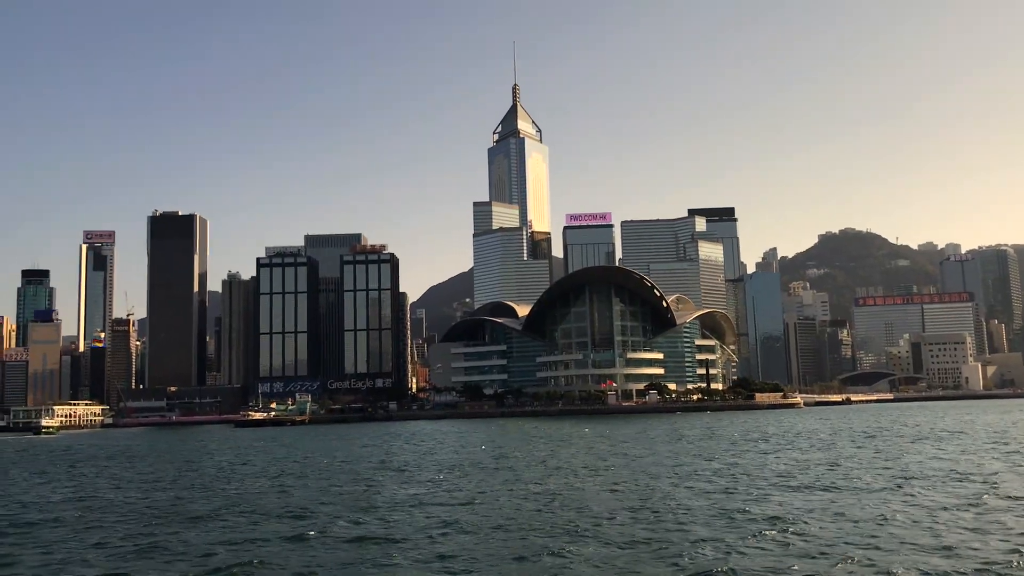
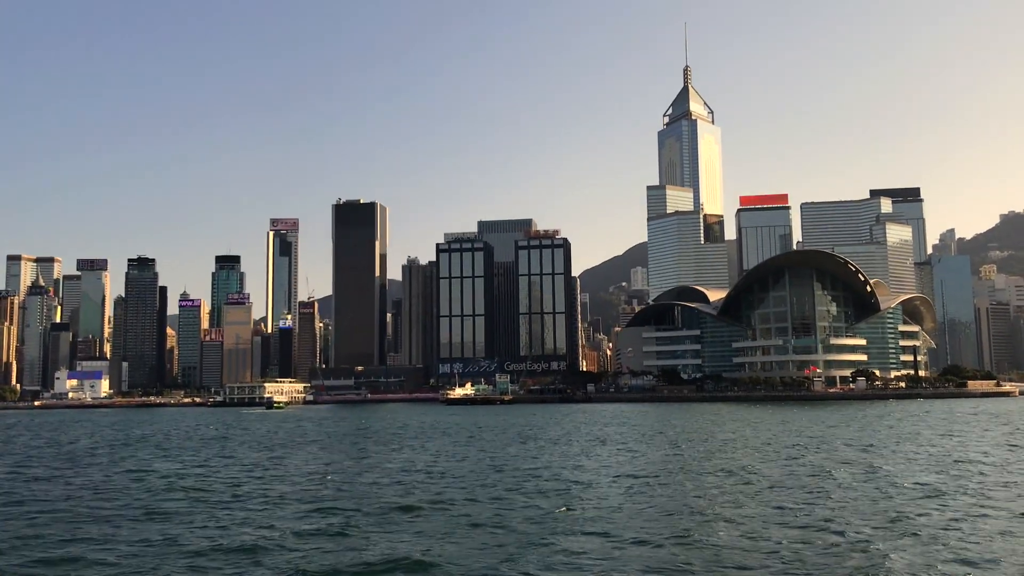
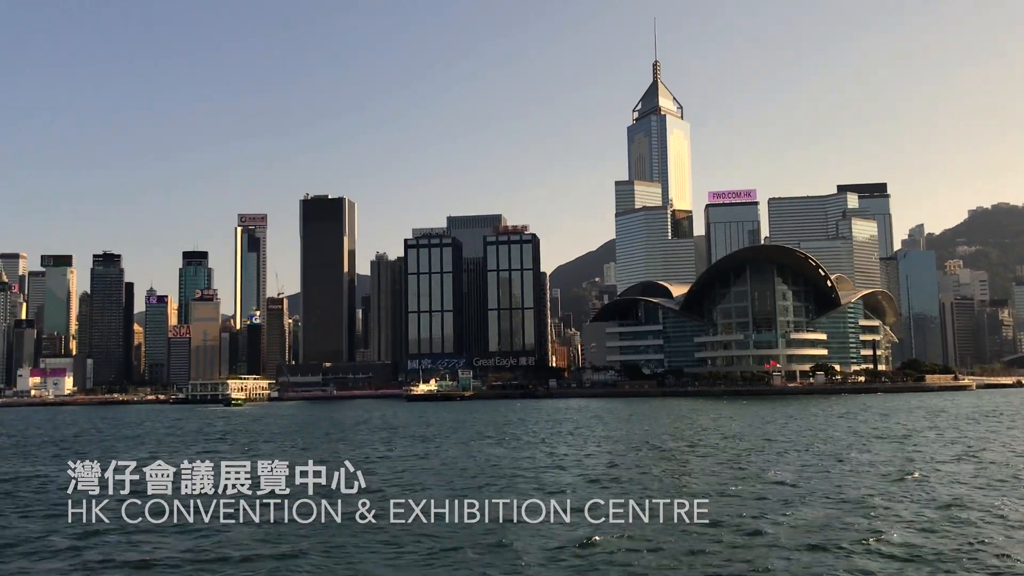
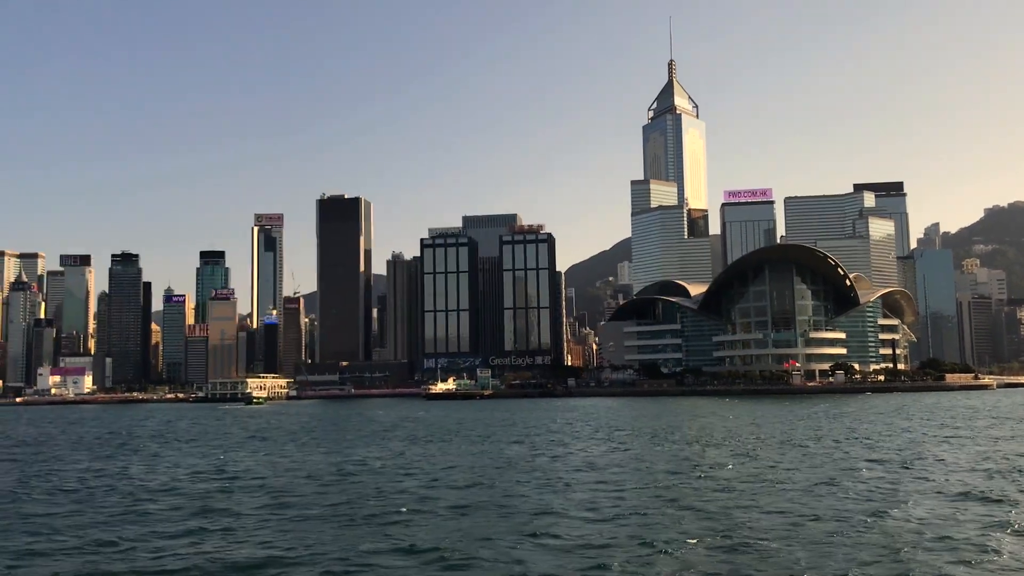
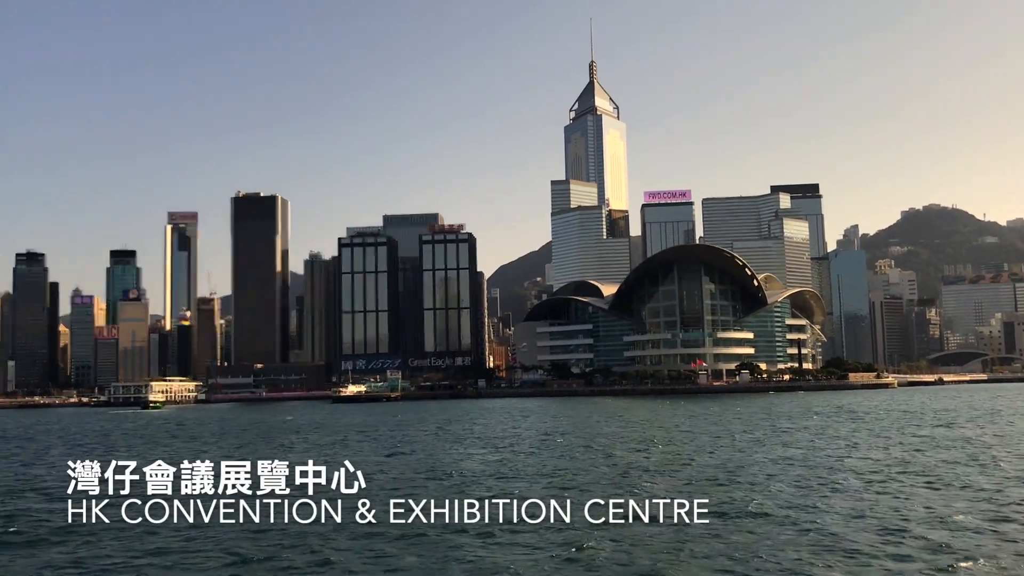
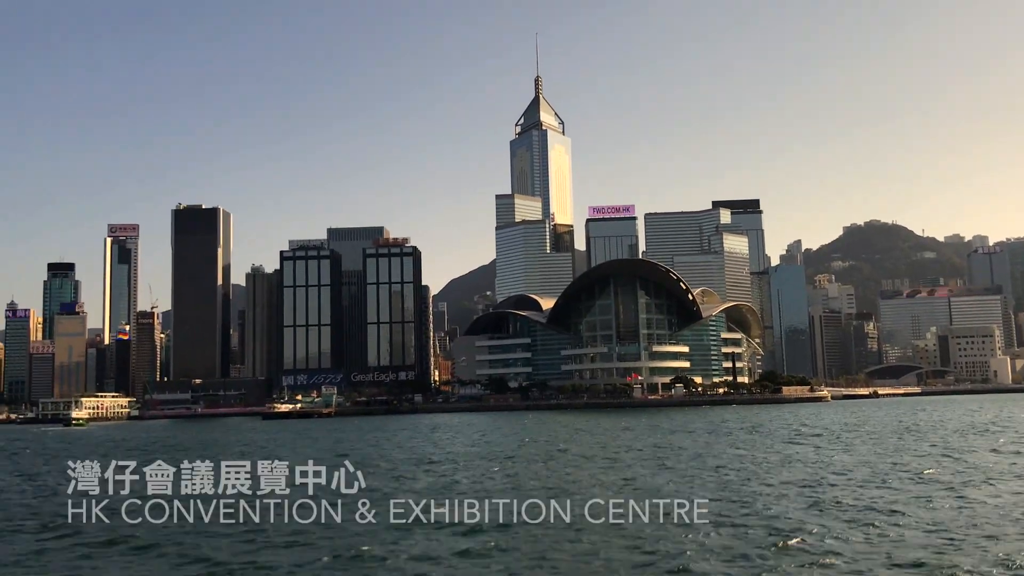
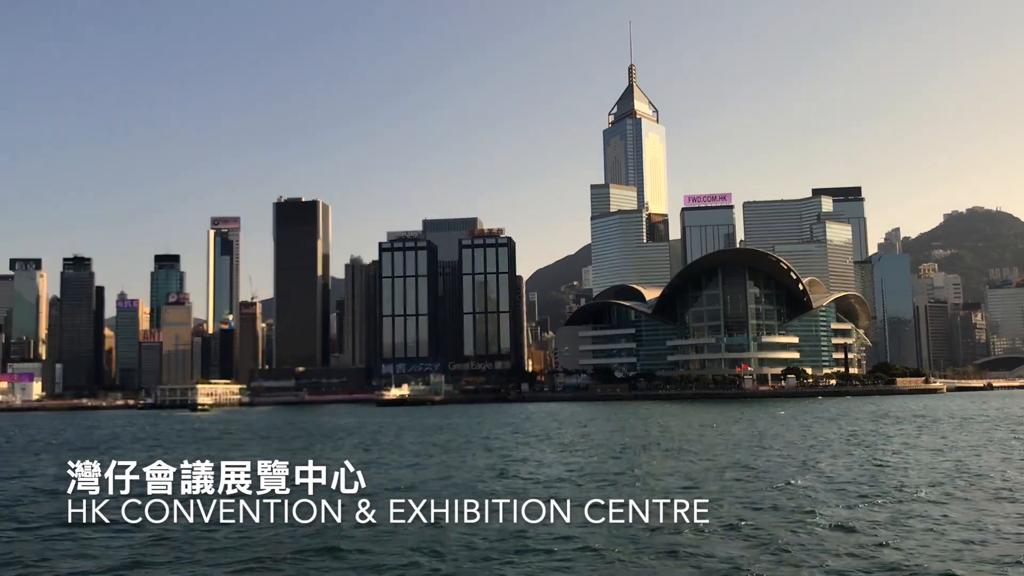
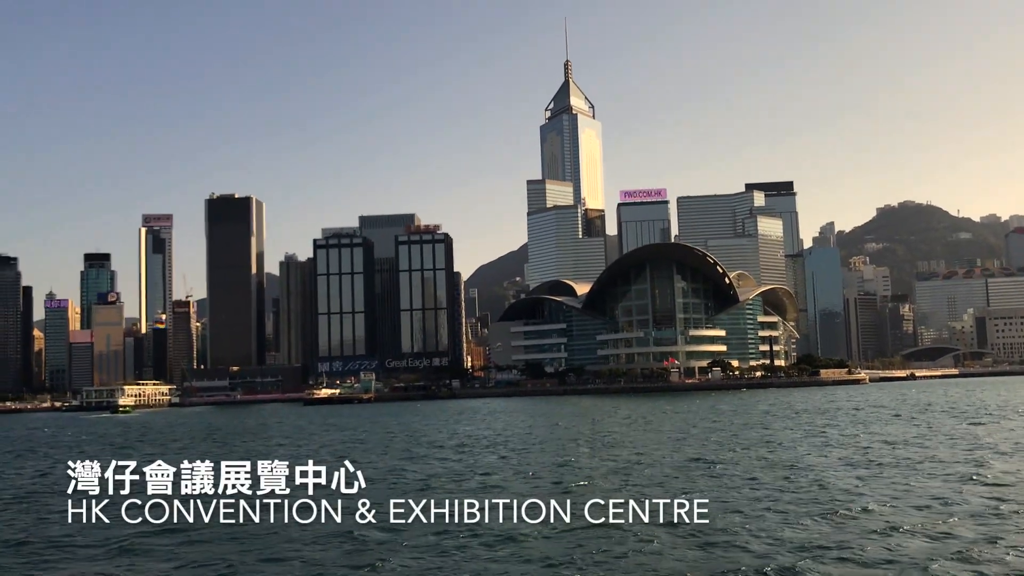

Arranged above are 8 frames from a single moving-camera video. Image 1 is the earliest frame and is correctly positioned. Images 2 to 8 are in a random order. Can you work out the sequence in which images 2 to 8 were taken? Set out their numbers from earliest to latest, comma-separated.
6, 8, 5, 7, 3, 4, 2
